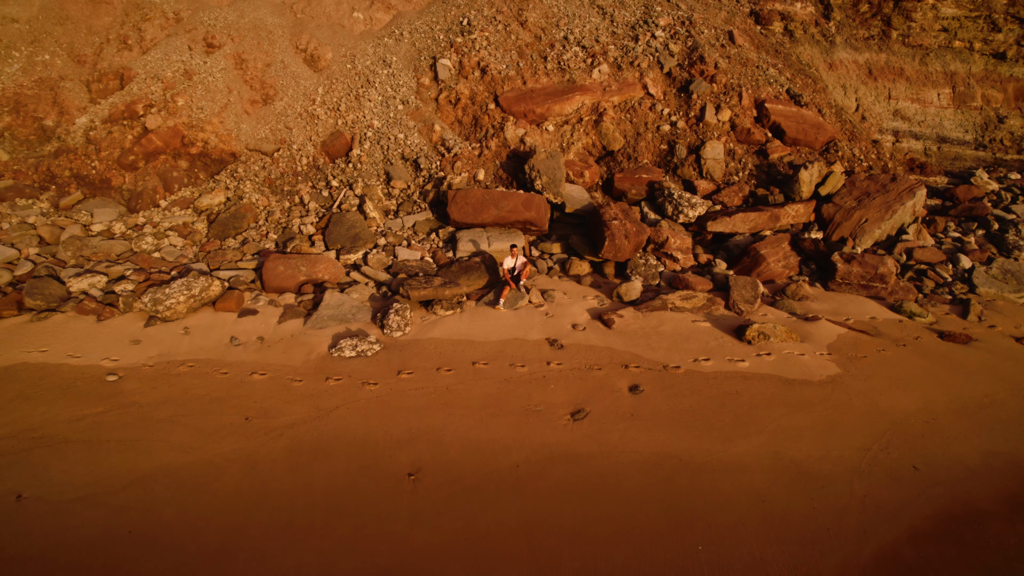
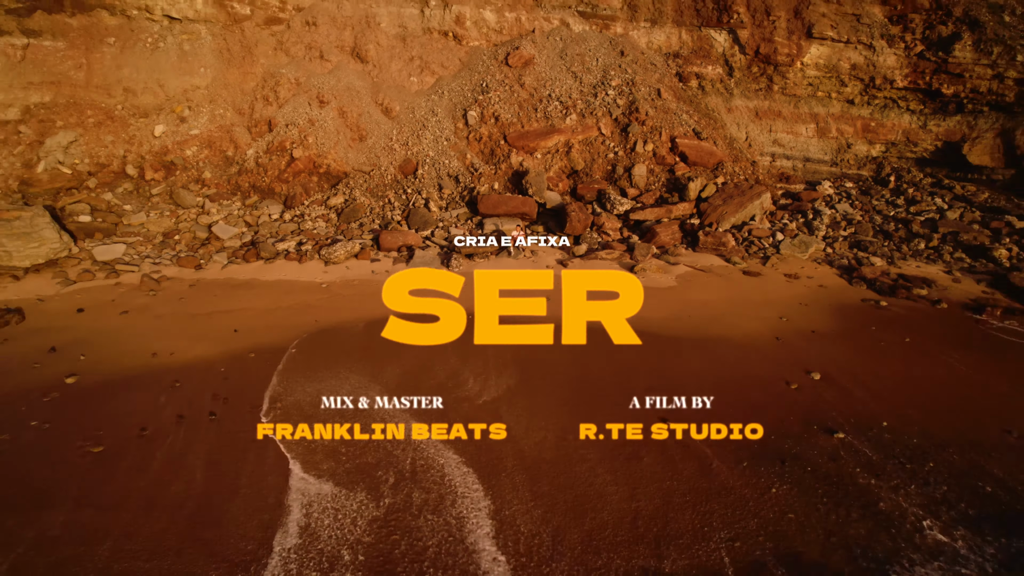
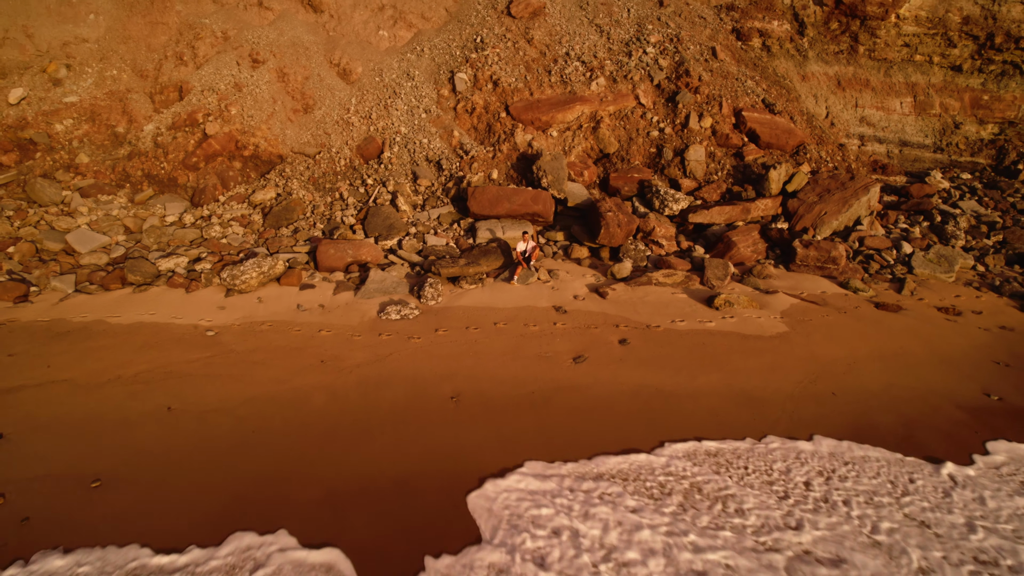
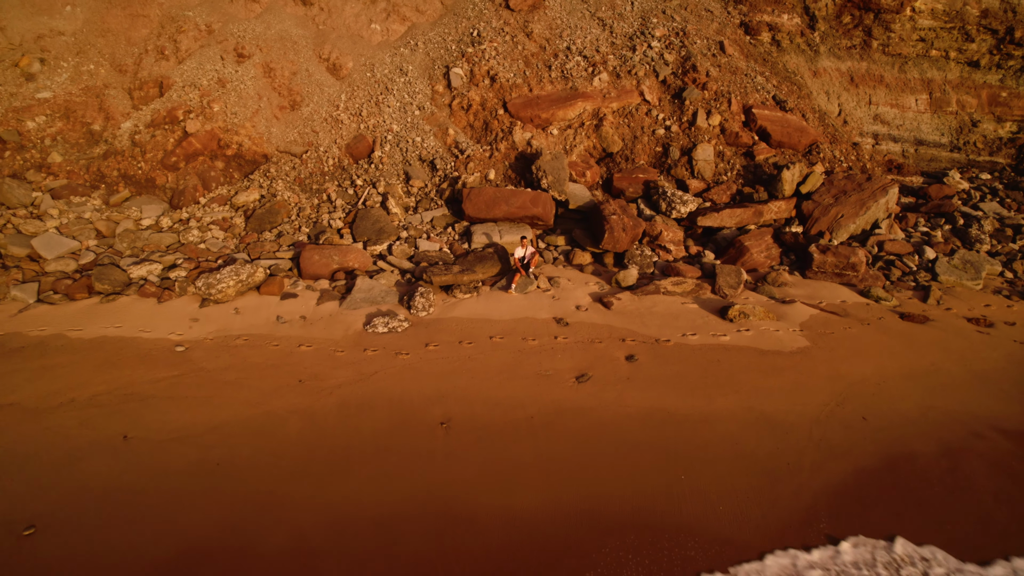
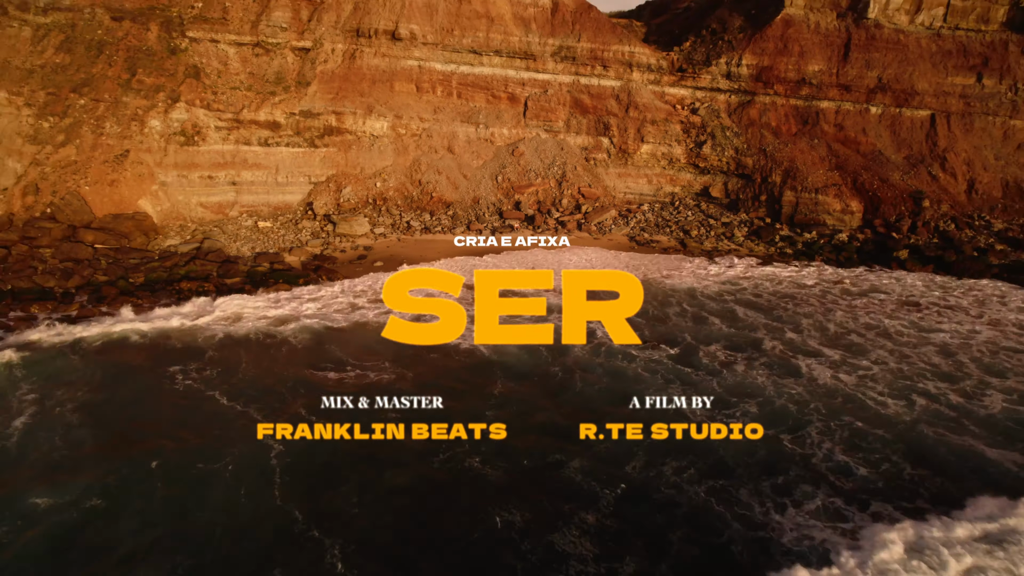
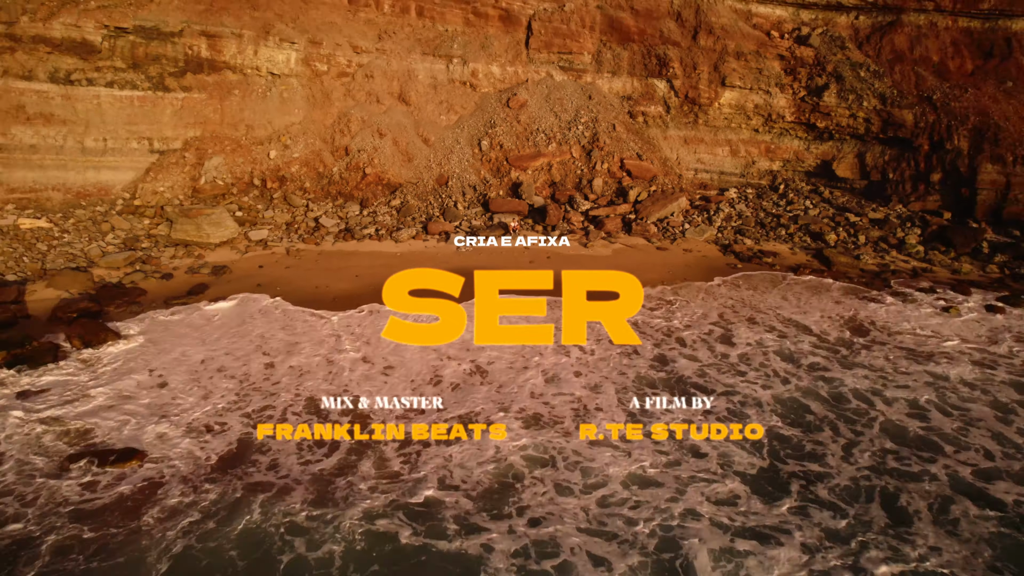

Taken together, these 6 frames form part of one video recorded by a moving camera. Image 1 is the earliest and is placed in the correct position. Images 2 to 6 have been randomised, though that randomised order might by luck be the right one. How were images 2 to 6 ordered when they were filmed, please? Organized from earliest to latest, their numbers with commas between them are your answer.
4, 3, 2, 6, 5
